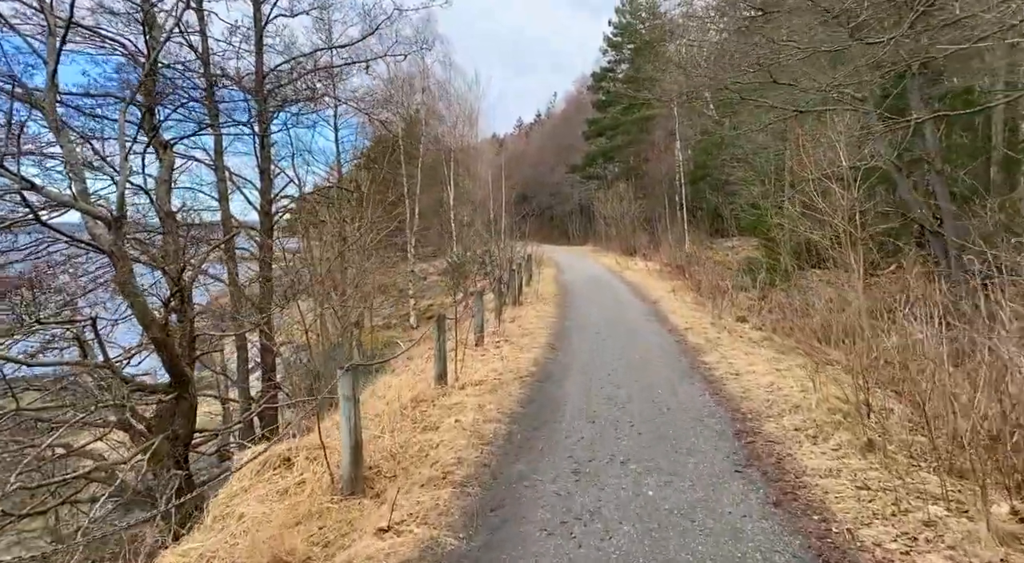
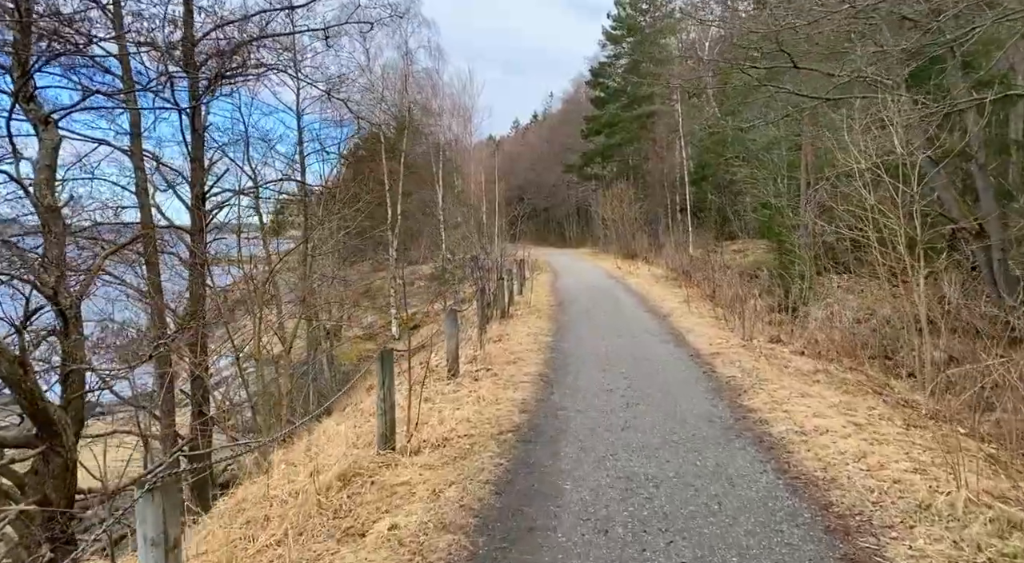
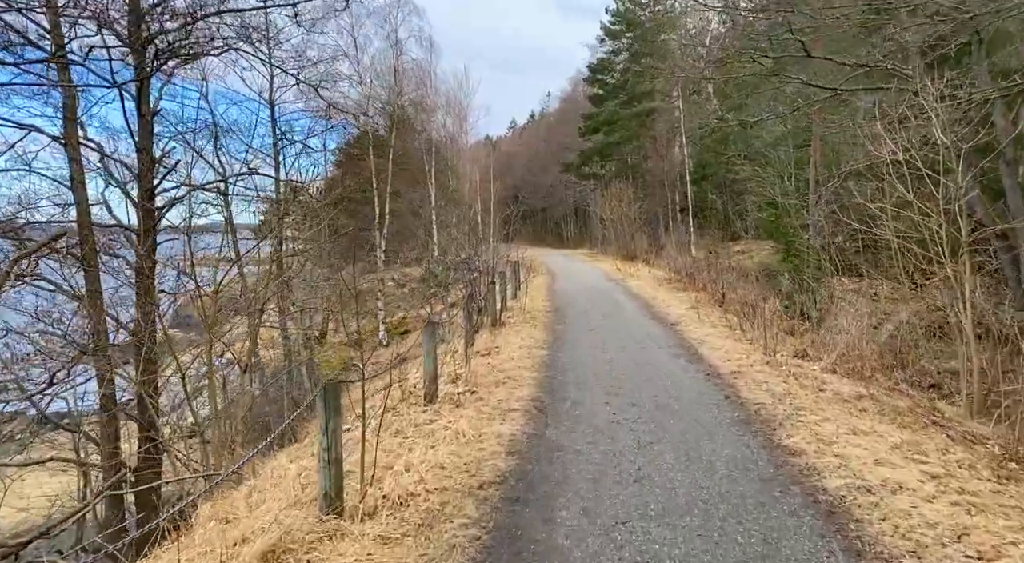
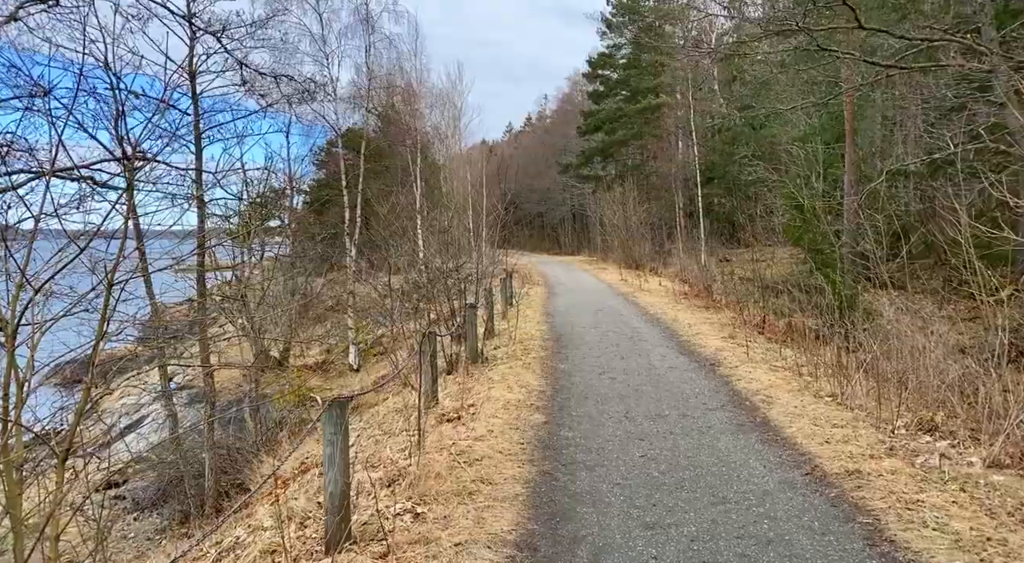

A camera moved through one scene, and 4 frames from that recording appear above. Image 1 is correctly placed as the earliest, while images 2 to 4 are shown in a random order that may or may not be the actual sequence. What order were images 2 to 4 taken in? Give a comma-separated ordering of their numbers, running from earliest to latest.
2, 3, 4
